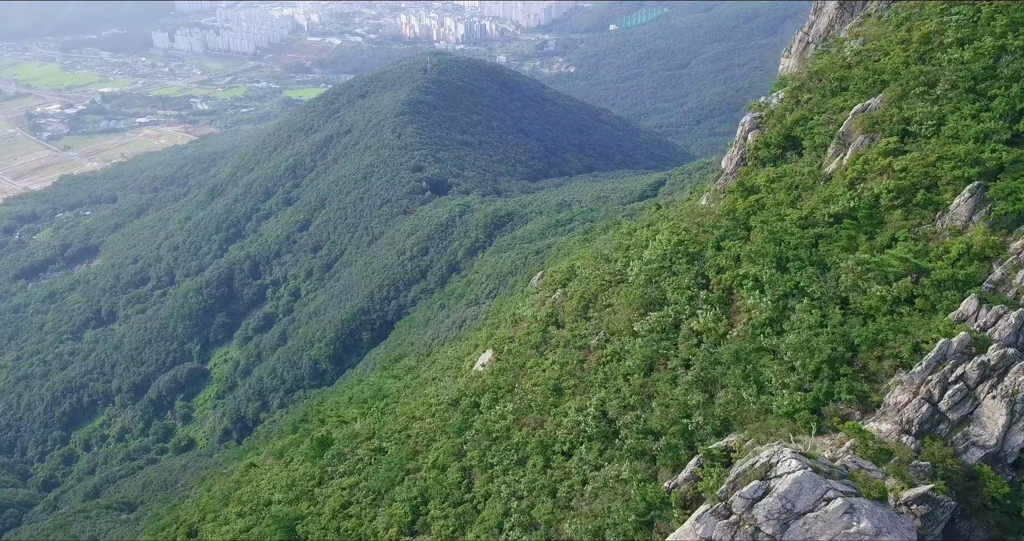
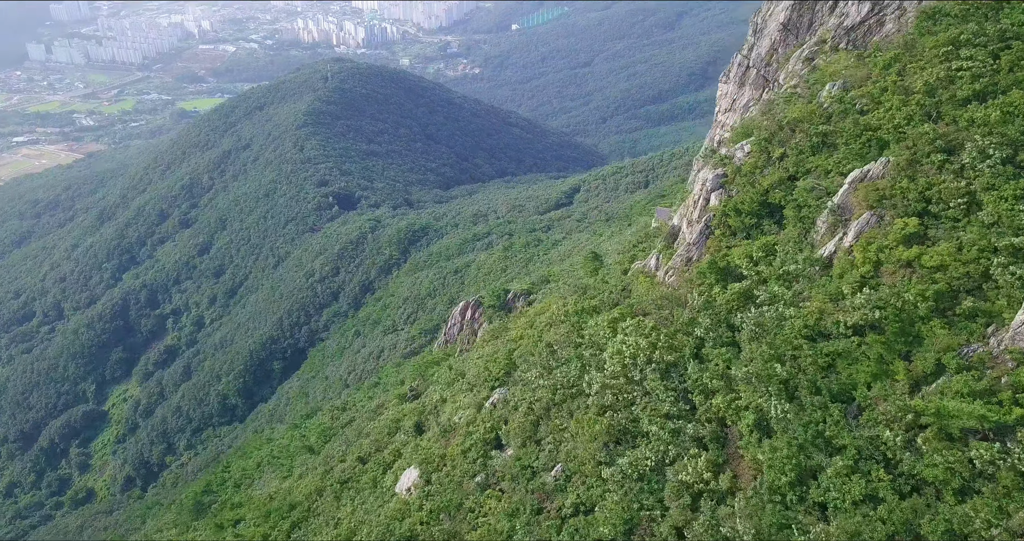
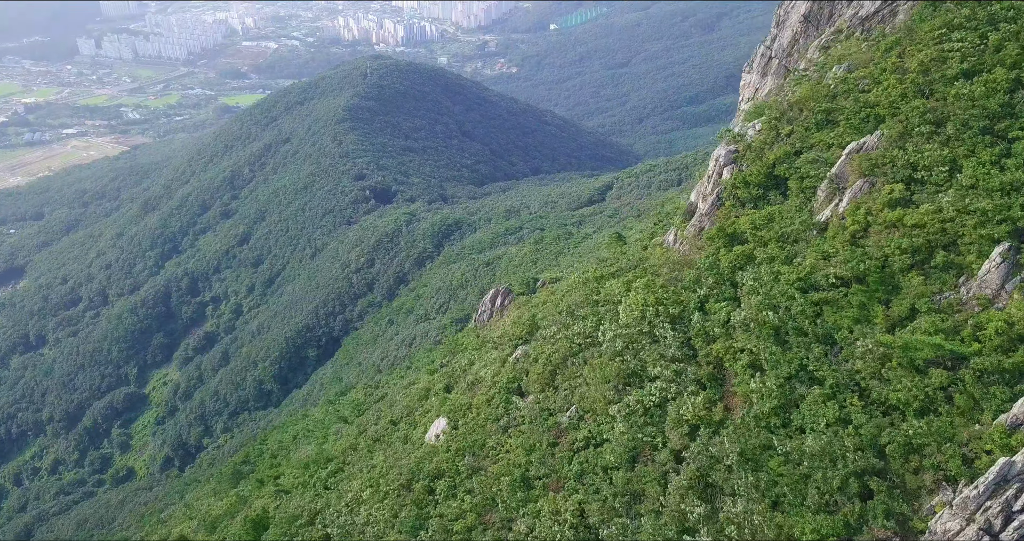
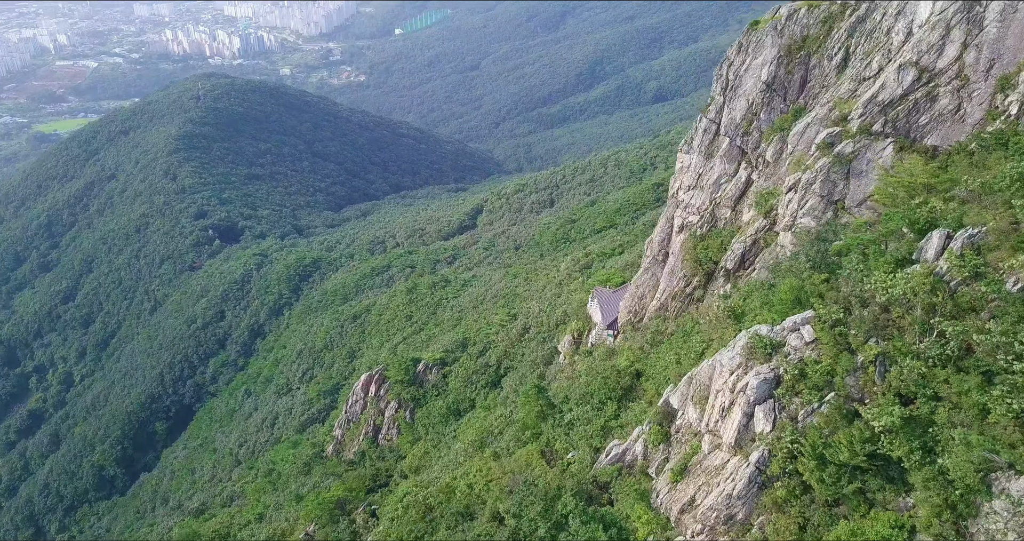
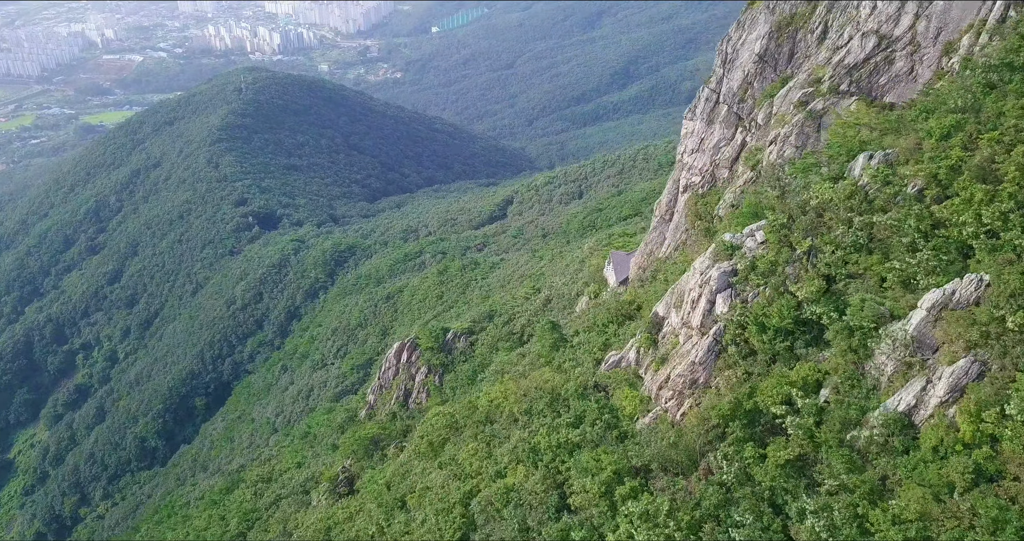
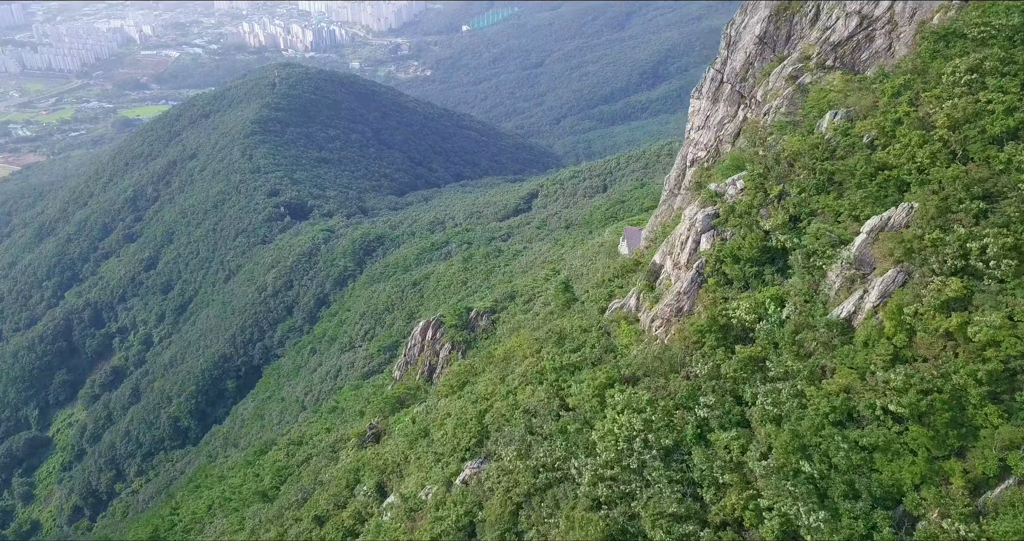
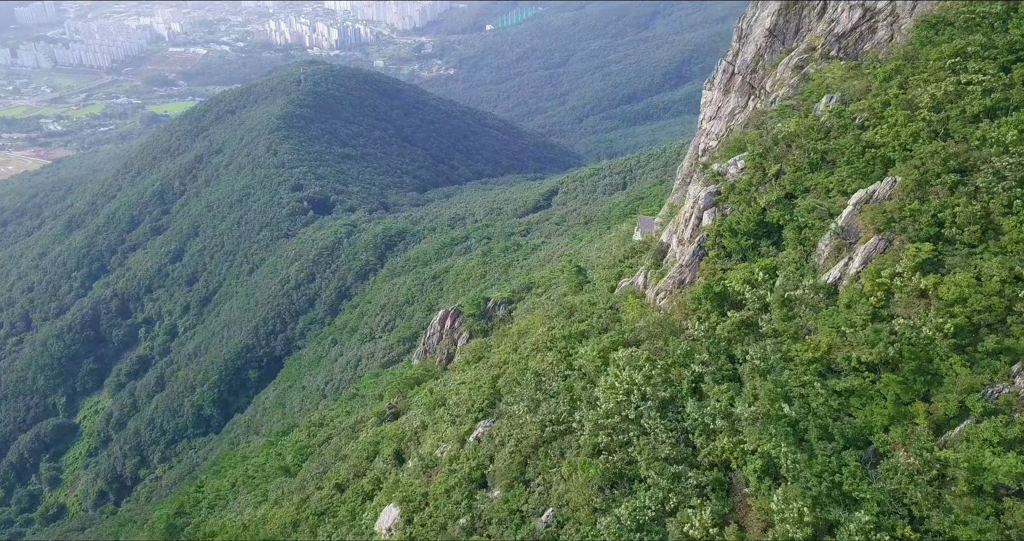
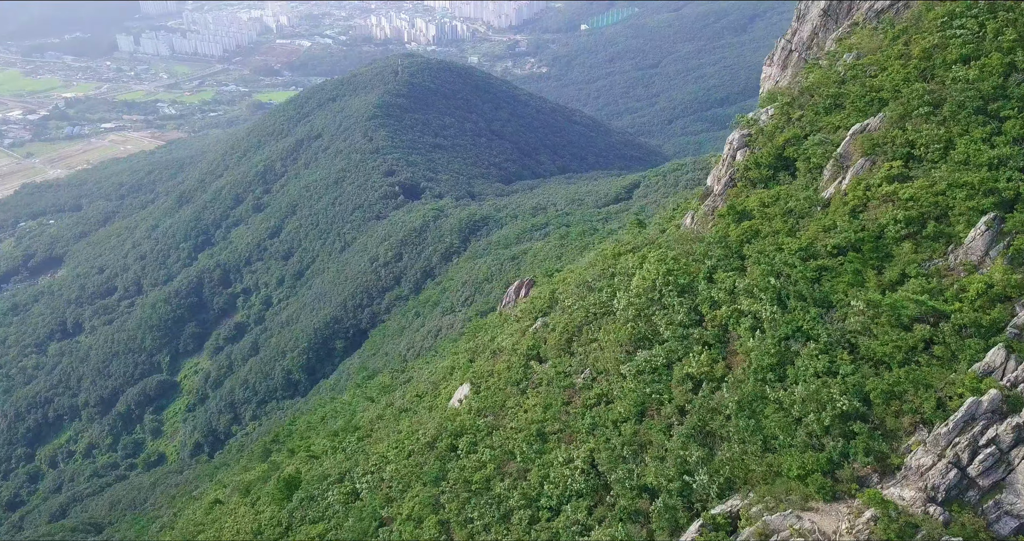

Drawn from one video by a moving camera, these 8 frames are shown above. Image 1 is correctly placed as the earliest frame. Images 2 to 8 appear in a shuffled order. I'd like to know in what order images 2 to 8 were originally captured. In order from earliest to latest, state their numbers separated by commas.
8, 3, 2, 7, 6, 5, 4
